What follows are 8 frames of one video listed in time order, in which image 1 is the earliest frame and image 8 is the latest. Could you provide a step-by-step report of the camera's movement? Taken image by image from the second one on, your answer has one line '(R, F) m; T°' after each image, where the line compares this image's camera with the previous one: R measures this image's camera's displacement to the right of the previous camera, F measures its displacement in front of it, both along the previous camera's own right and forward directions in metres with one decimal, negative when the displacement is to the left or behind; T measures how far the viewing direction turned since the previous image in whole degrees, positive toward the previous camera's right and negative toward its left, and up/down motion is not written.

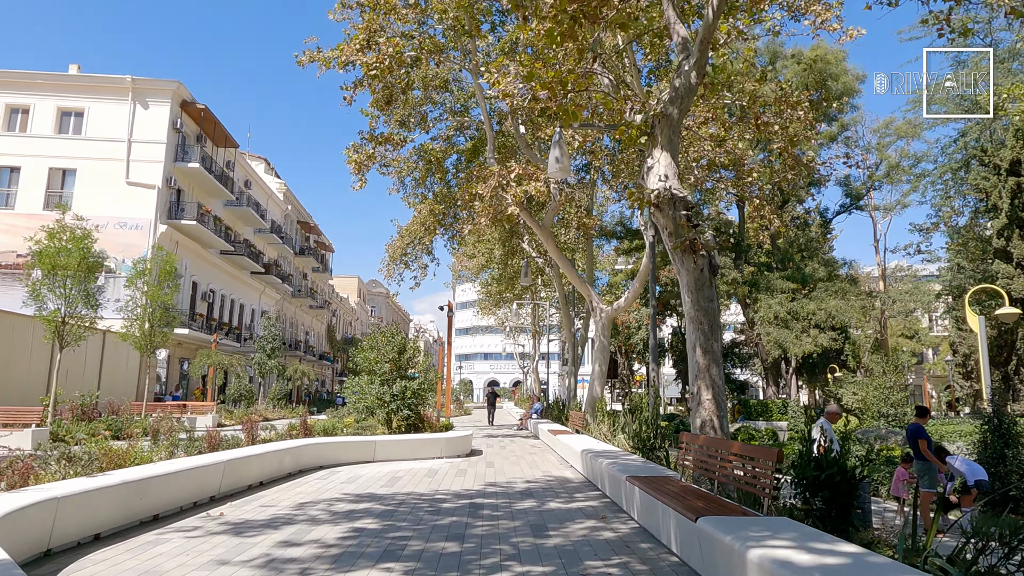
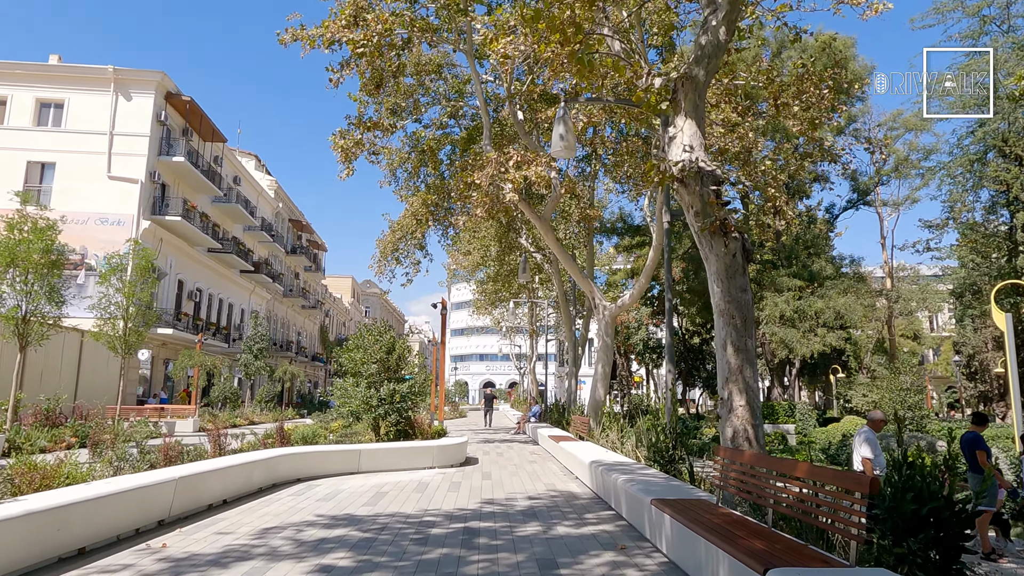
(-0.1, +1.1) m; 0°
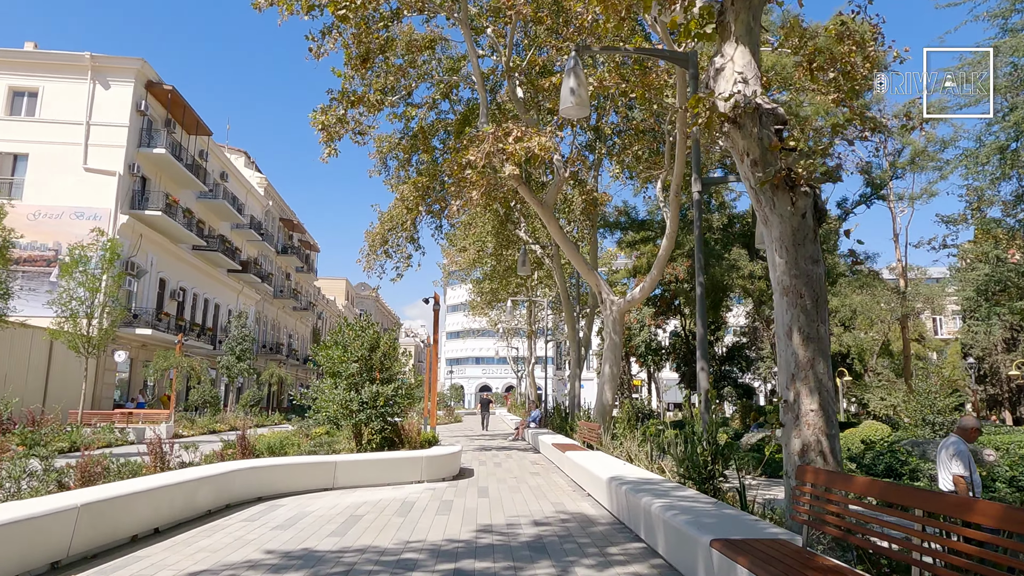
(-0.1, +1.6) m; 0°
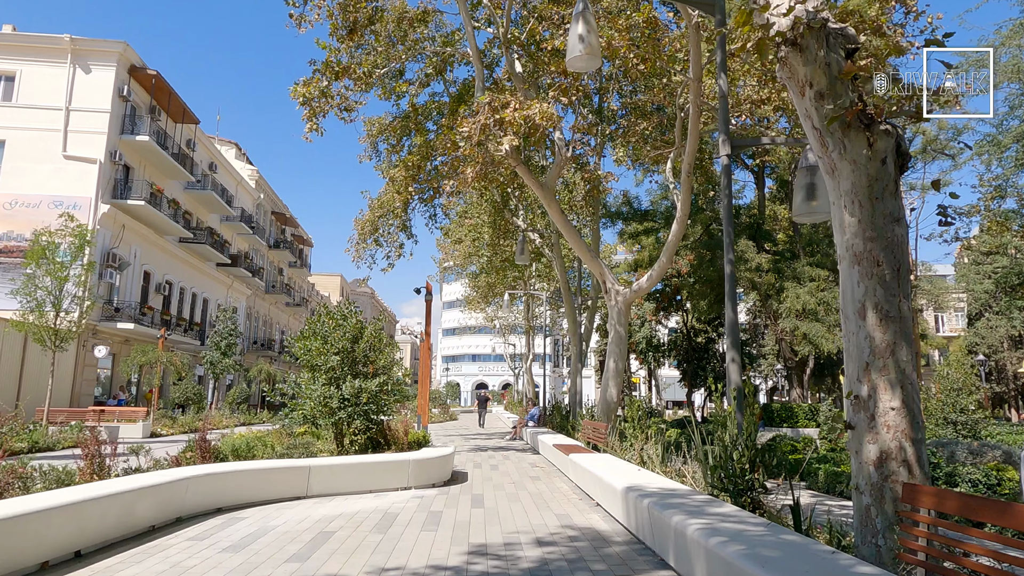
(0.0, +1.1) m; 0°
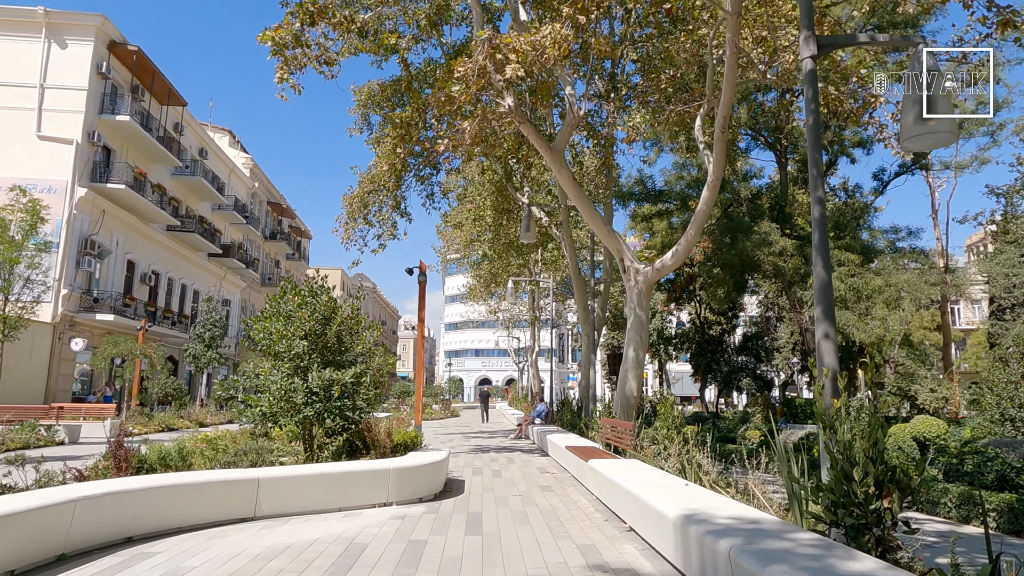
(0.0, +1.9) m; 0°
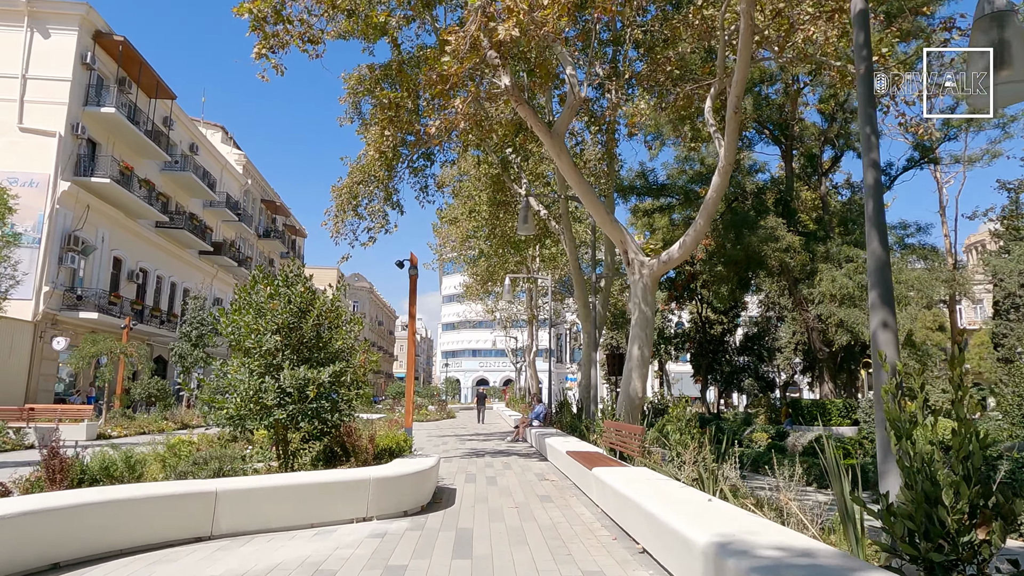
(0.0, +0.8) m; 0°
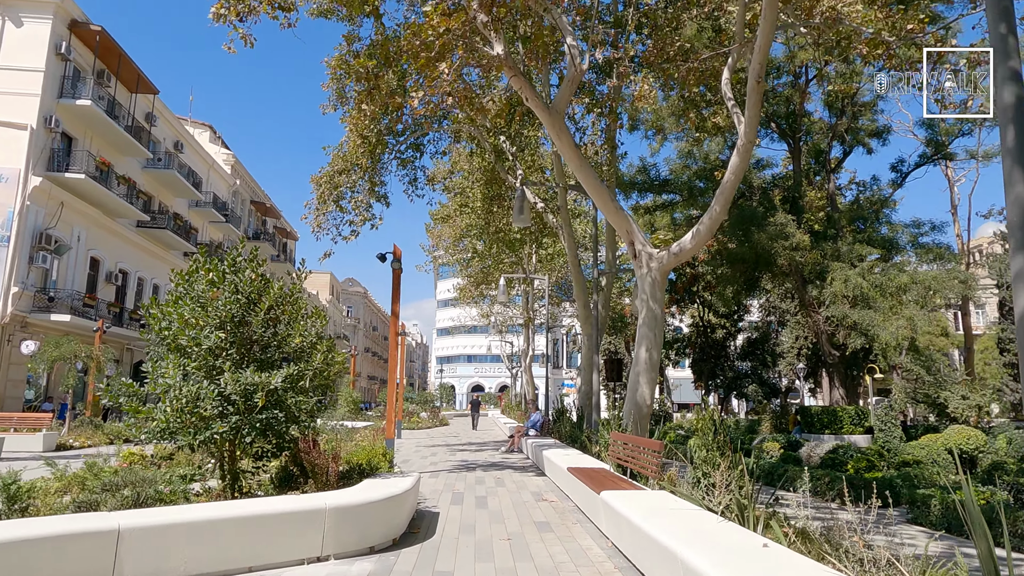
(0.0, +1.3) m; 0°
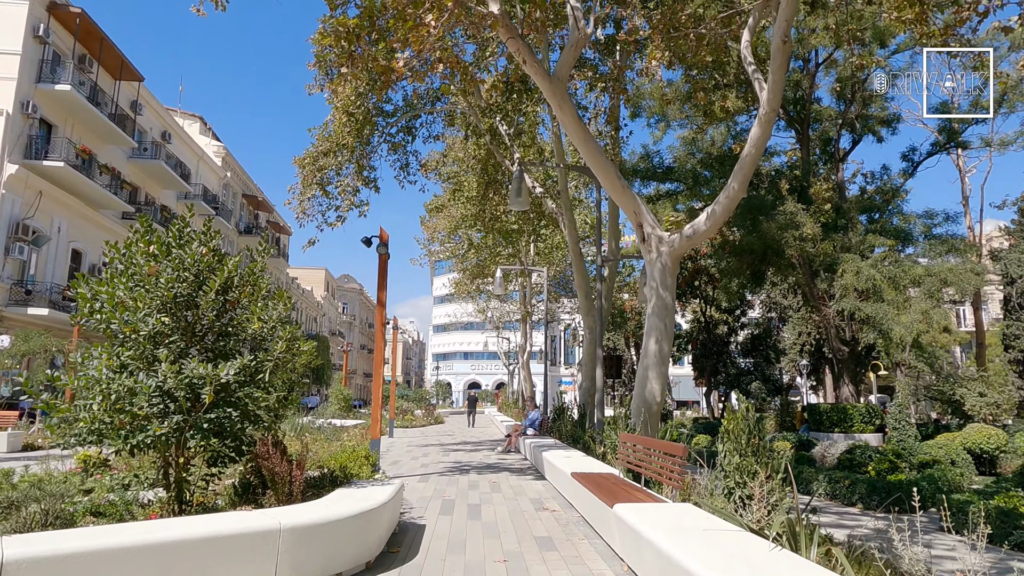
(0.0, +1.0) m; 0°
